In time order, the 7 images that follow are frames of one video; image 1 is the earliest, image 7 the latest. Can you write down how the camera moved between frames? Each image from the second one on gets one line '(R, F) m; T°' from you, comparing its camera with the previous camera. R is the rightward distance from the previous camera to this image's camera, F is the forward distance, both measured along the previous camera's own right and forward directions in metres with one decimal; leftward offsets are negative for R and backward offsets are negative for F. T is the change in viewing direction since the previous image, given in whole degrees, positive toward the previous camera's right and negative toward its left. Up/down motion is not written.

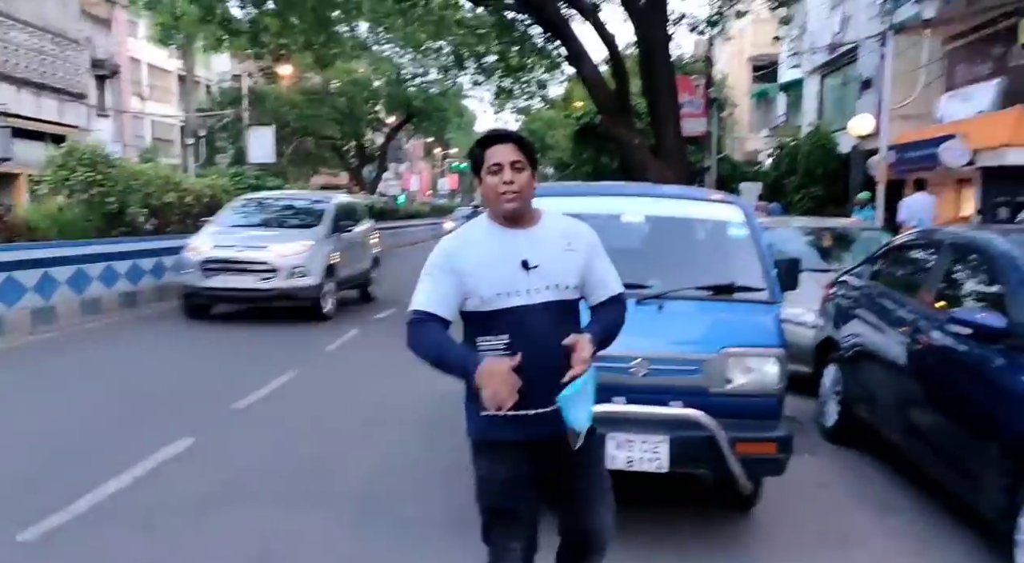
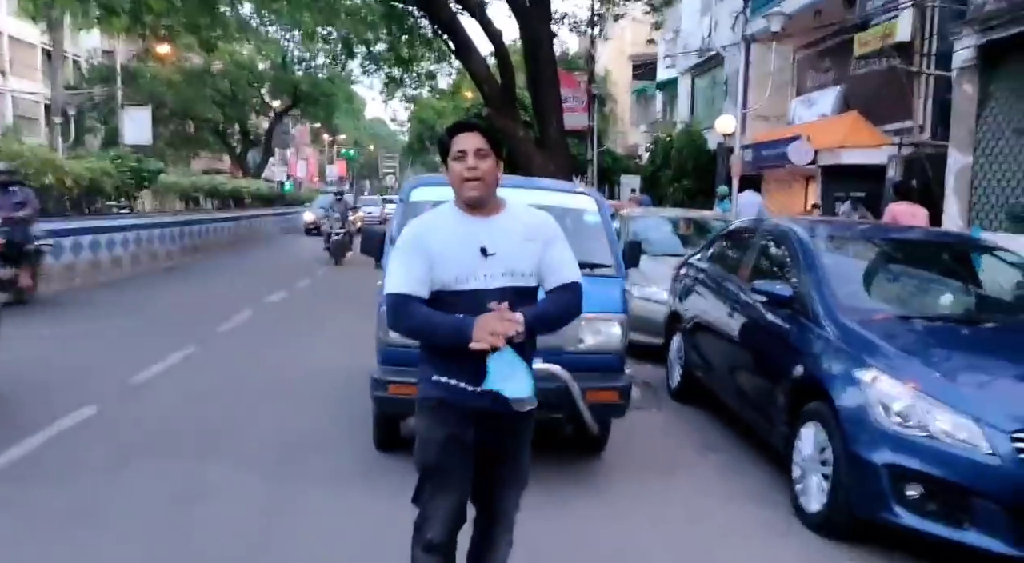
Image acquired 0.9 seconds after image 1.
(0.0, -1.0) m; +7°
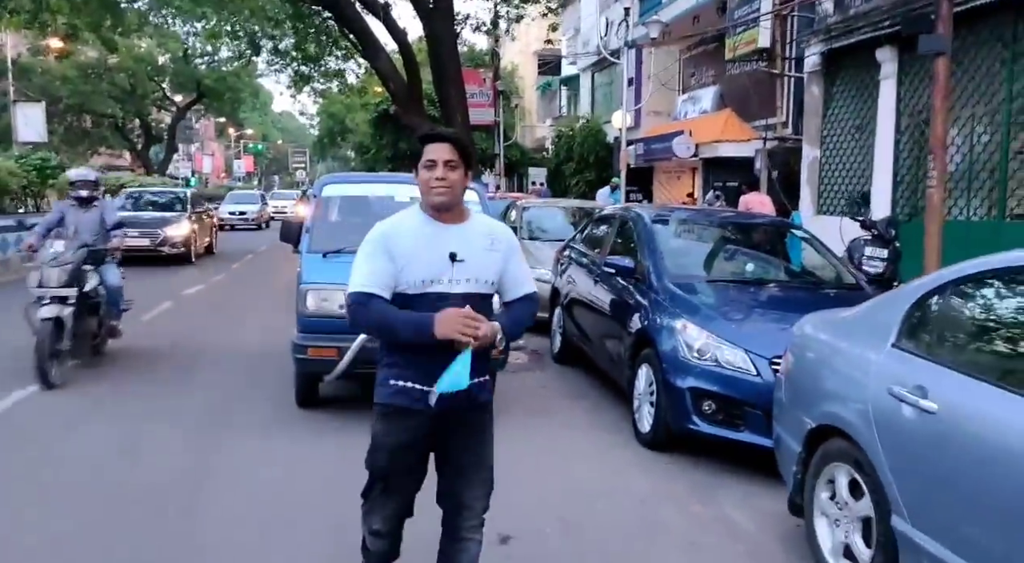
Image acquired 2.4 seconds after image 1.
(+0.1, -1.2) m; +5°
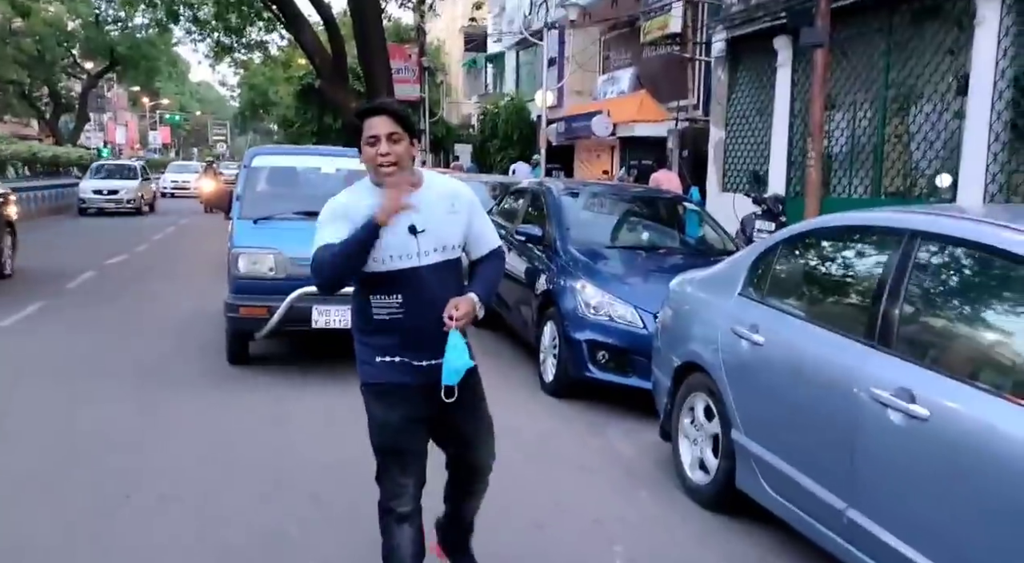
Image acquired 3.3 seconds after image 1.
(+0.1, -0.6) m; +5°
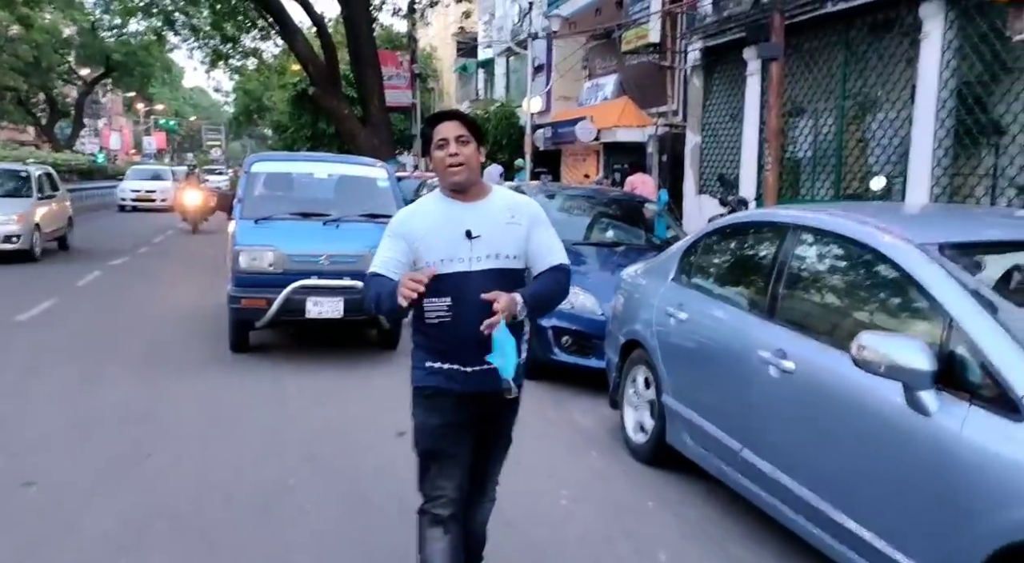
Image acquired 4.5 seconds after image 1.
(+0.2, -0.7) m; 0°
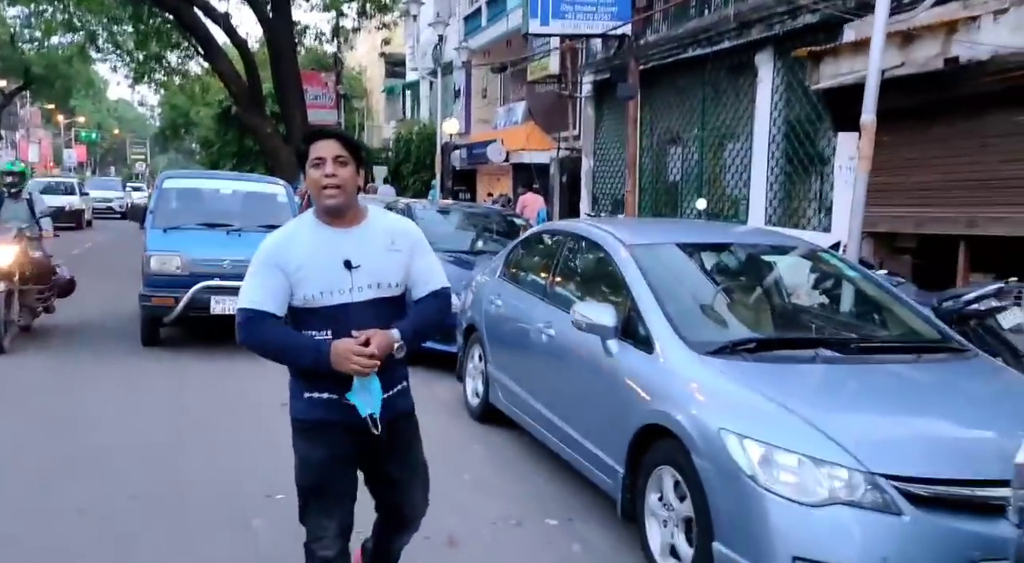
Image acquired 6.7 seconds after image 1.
(+0.5, -1.3) m; +4°
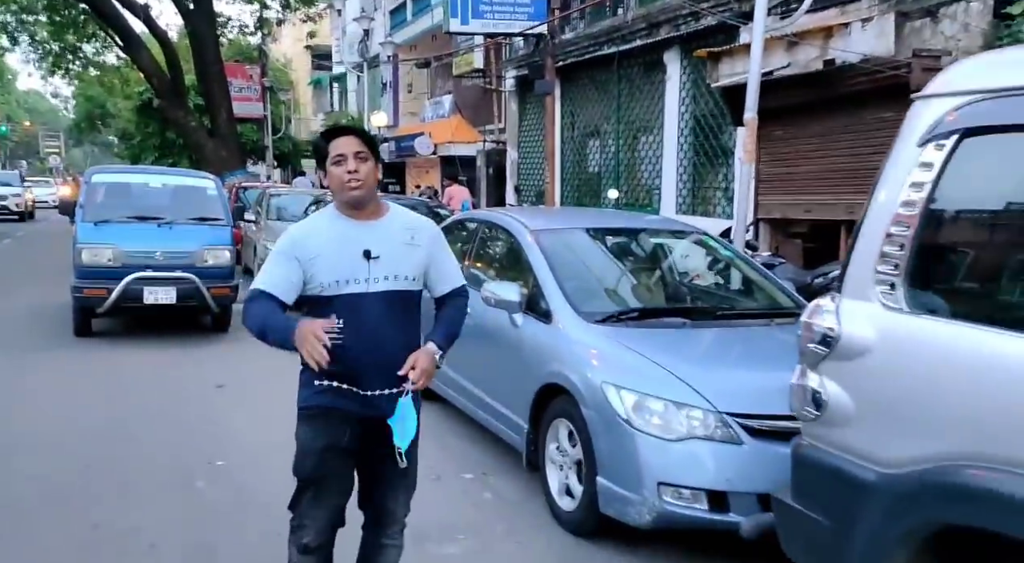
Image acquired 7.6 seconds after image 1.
(+0.1, -0.5) m; +4°
